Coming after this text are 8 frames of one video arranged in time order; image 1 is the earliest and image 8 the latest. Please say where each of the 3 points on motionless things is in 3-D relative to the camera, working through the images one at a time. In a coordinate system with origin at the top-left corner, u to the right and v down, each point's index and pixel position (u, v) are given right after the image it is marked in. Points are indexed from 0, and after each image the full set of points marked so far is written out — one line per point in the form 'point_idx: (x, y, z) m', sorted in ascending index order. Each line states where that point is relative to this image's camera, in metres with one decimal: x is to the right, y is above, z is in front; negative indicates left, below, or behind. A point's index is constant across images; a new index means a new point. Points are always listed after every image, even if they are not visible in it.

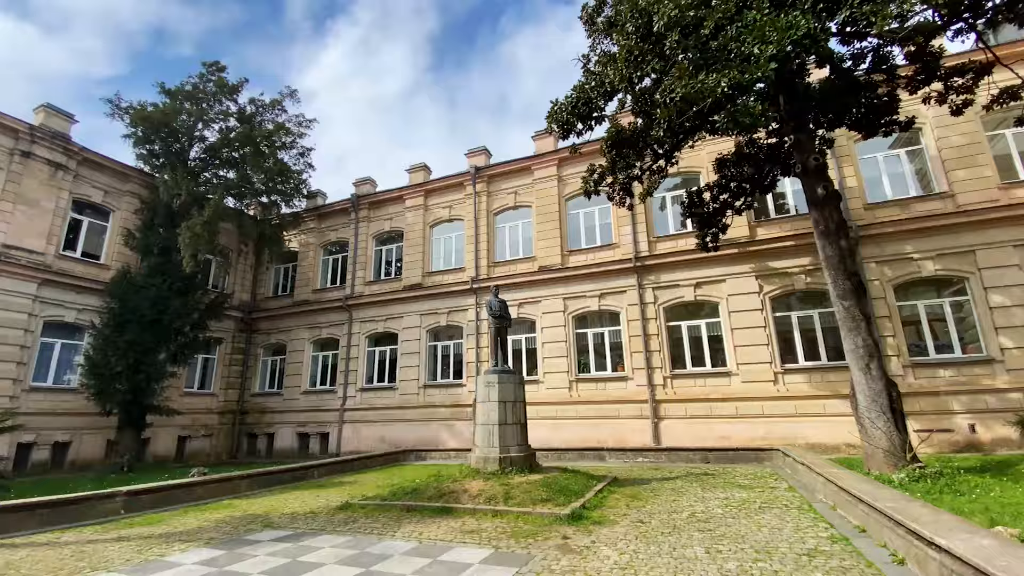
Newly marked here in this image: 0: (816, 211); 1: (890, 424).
0: (+6.4, +1.6, +9.9) m
1: (+6.8, -2.4, +8.6) m
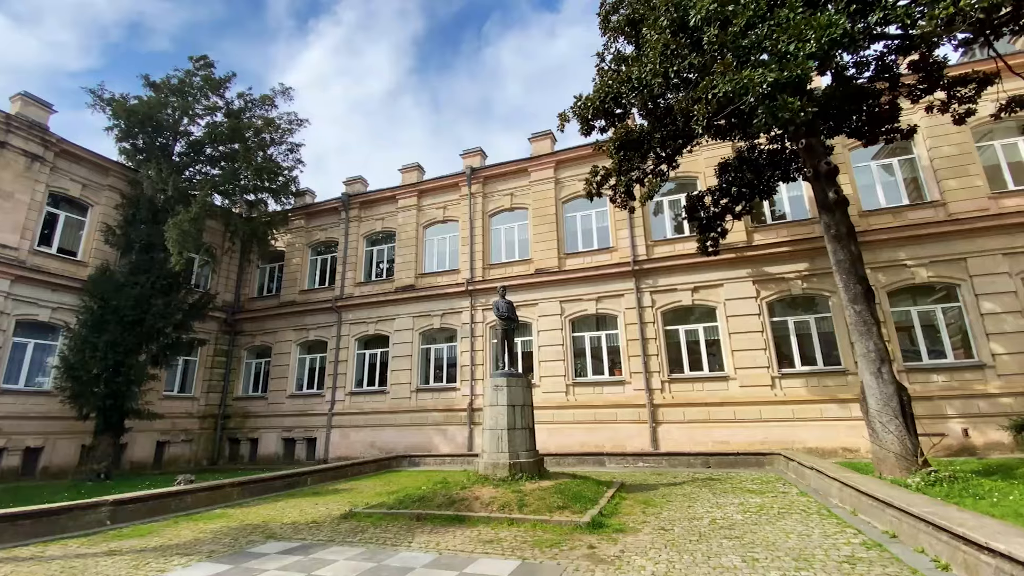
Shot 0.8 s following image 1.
0: (+6.6, +1.6, +9.9) m
1: (+7.0, -2.5, +8.7) m
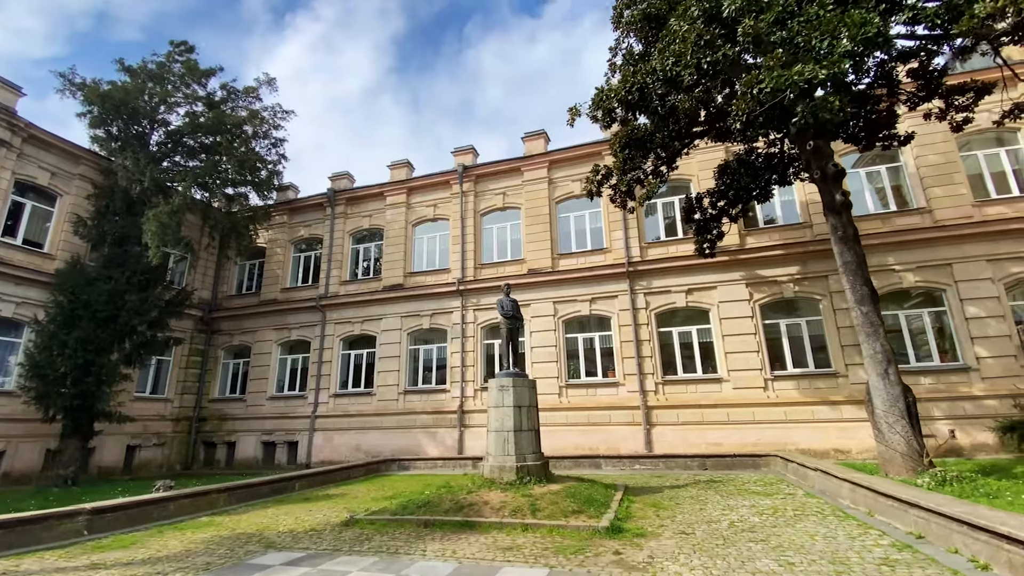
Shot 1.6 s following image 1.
0: (+6.7, +1.5, +10.0) m
1: (+7.1, -2.5, +8.8) m
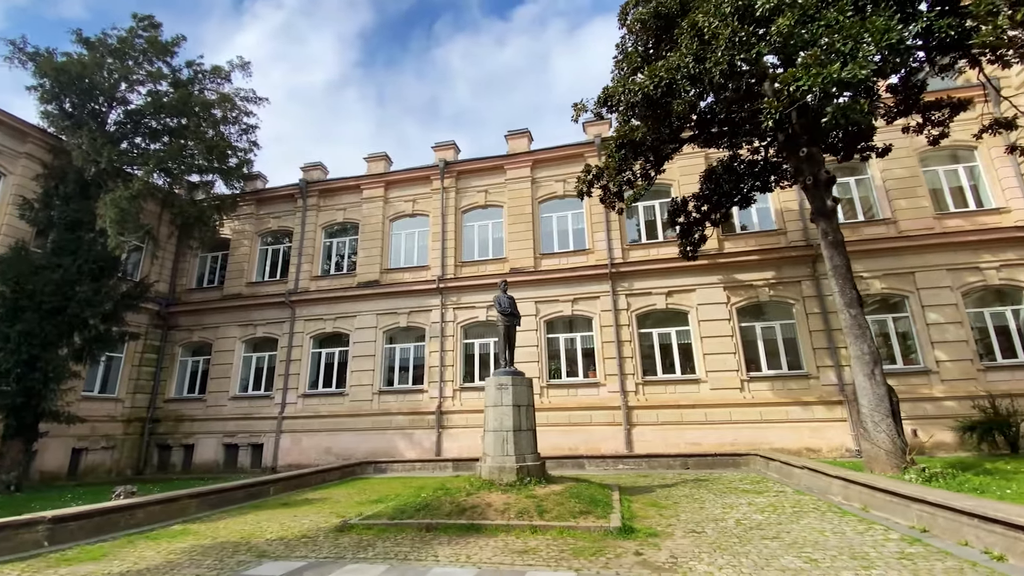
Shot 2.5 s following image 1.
0: (+6.7, +1.4, +10.4) m
1: (+7.1, -2.6, +9.1) m
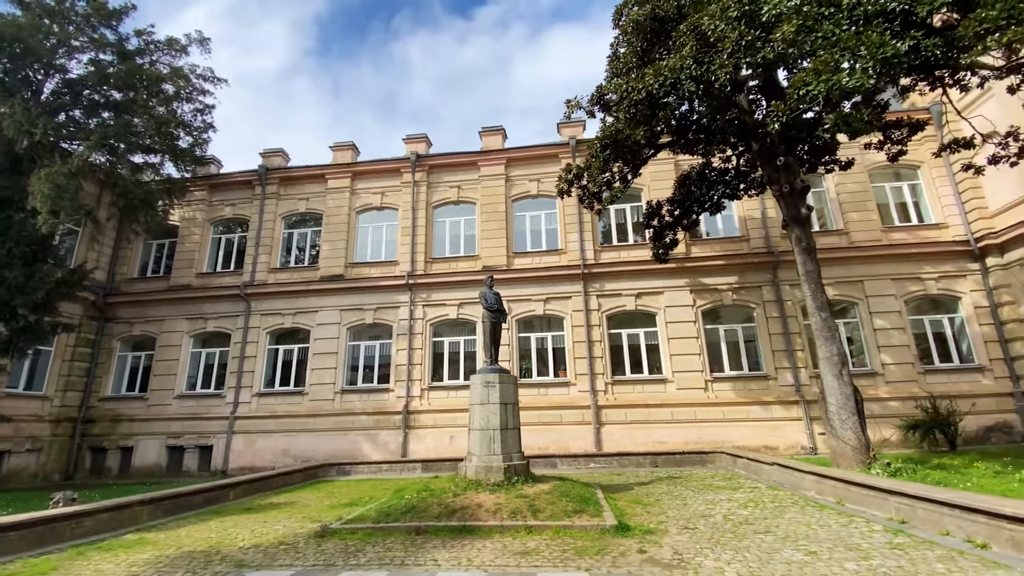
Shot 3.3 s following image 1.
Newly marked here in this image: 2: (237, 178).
0: (+6.4, +1.3, +10.8) m
1: (+6.8, -2.7, +9.6) m
2: (-11.0, +4.4, +19.5) m
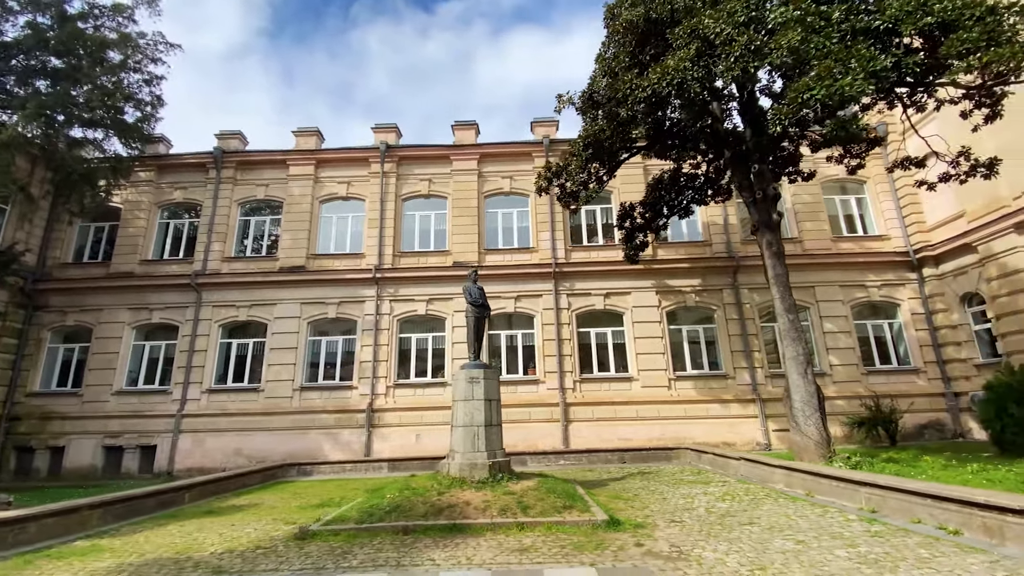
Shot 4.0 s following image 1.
0: (+6.0, +1.3, +11.3) m
1: (+6.4, -2.8, +10.2) m
2: (-12.1, +4.8, +18.2) m
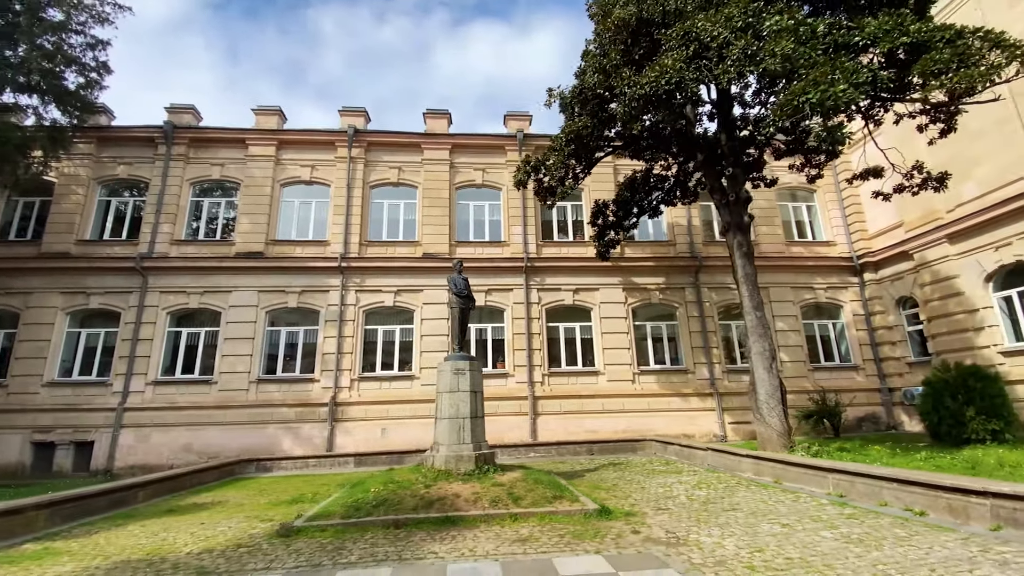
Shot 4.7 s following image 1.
0: (+5.5, +1.3, +11.9) m
1: (+6.0, -2.8, +10.8) m
2: (-13.0, +5.3, +16.9) m
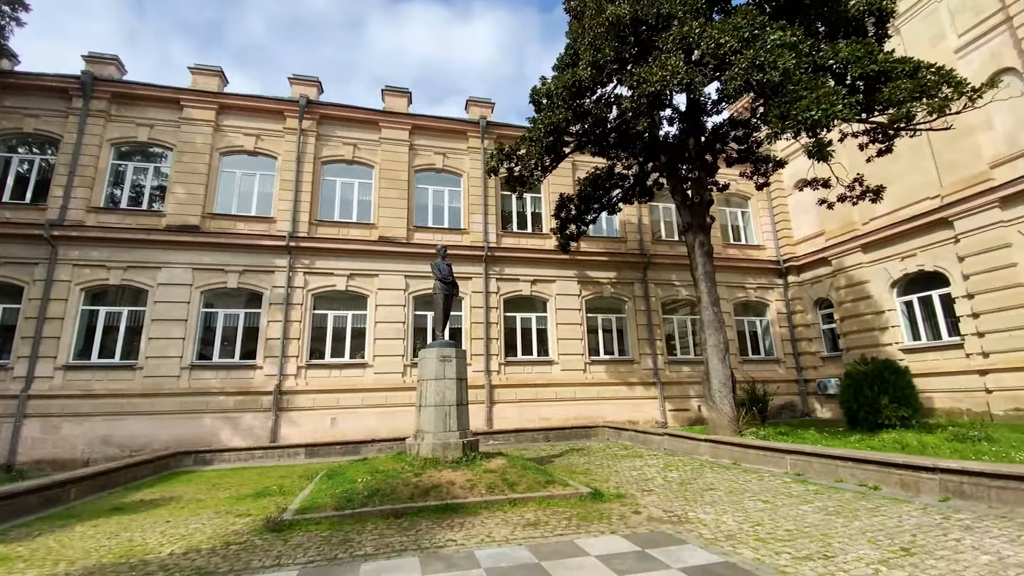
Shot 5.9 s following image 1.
0: (+4.8, +1.4, +12.7) m
1: (+5.3, -2.7, +11.7) m
2: (-14.1, +6.2, +14.7) m
